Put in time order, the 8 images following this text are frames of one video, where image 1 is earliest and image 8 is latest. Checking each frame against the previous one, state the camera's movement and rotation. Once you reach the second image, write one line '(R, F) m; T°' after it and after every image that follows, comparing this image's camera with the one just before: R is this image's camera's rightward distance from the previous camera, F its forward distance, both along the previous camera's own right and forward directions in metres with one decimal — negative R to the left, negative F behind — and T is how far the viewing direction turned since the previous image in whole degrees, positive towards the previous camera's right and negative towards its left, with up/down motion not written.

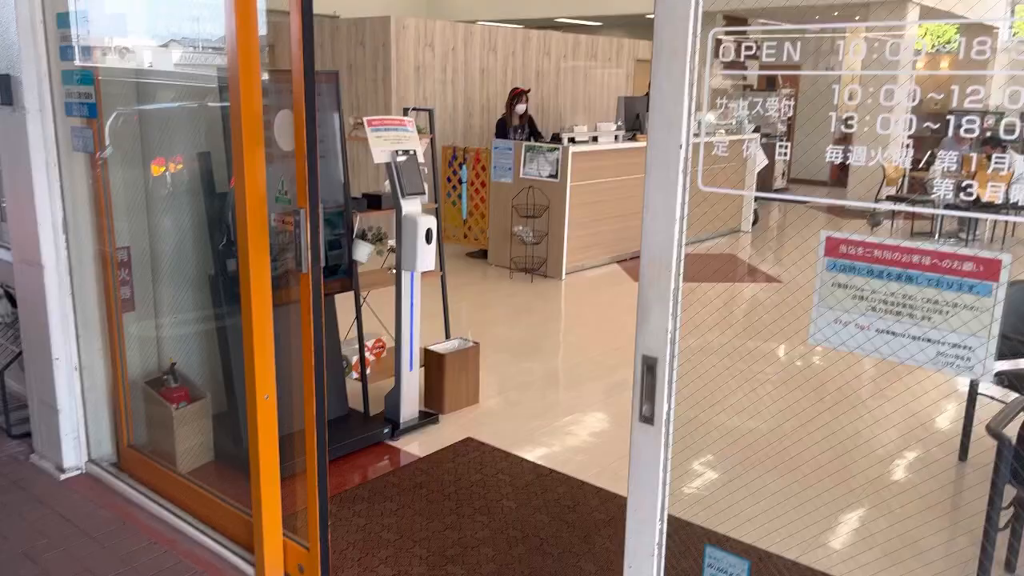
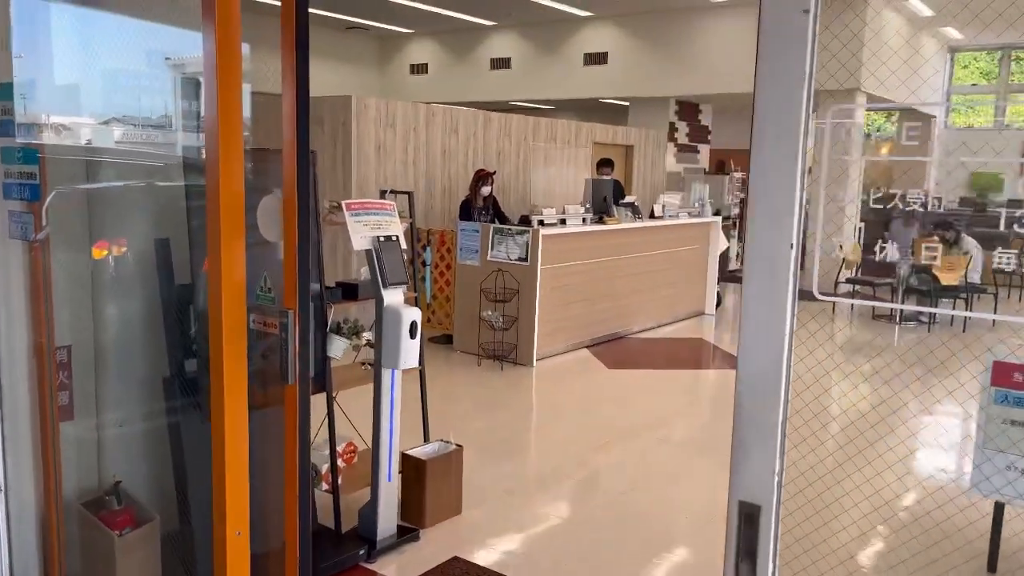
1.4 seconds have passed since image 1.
(-0.2, +0.3) m; +4°
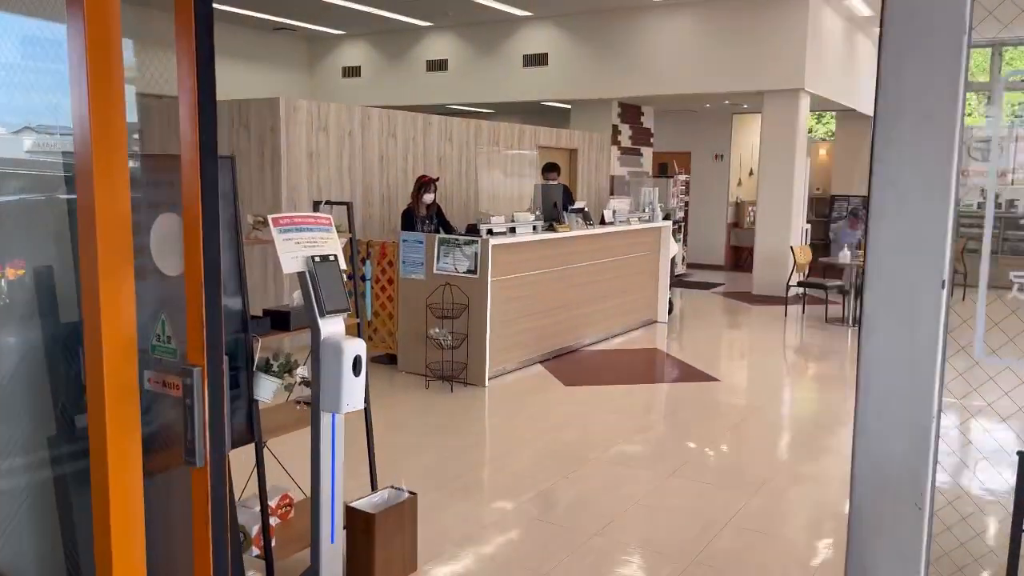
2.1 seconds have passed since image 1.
(-0.1, +0.4) m; +4°
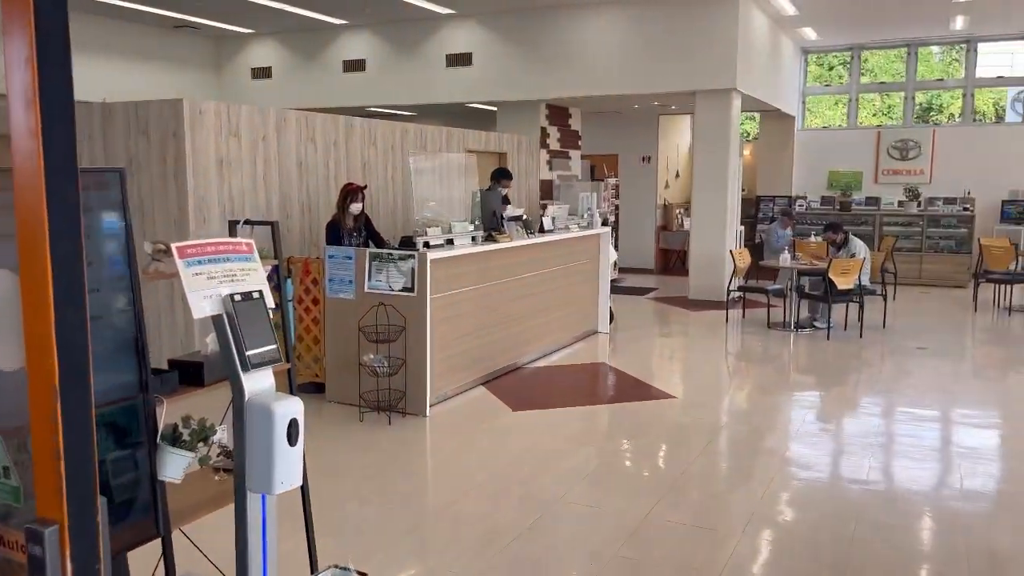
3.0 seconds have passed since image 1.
(-0.1, +0.4) m; +6°
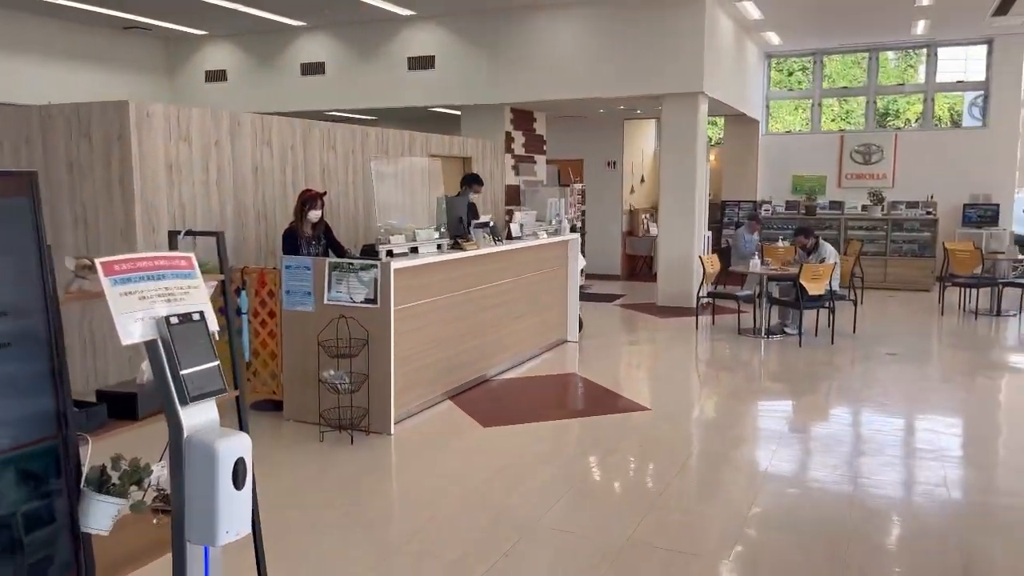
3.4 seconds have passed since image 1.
(0.0, +0.2) m; +3°
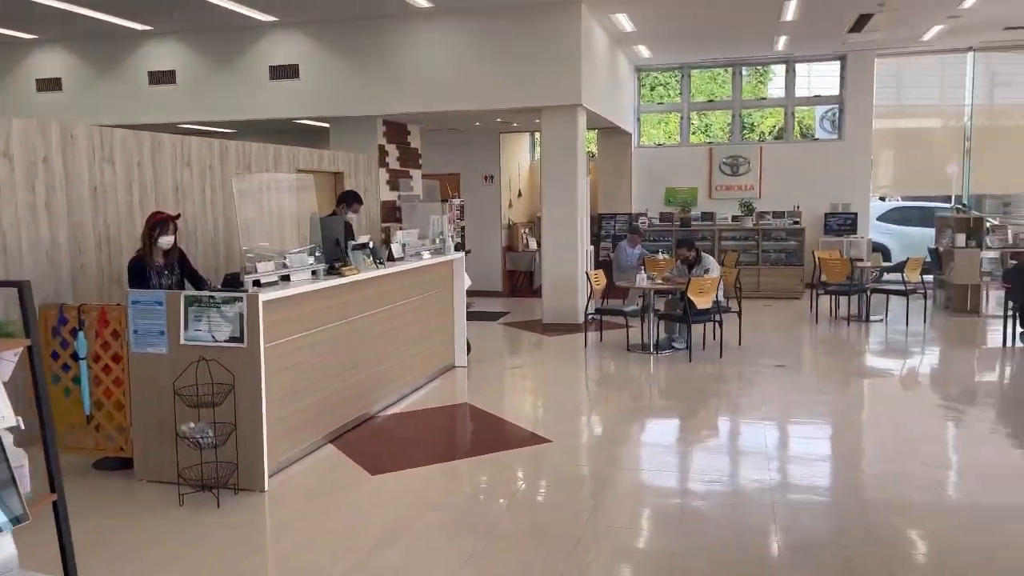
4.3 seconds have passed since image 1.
(-0.1, +0.4) m; +9°
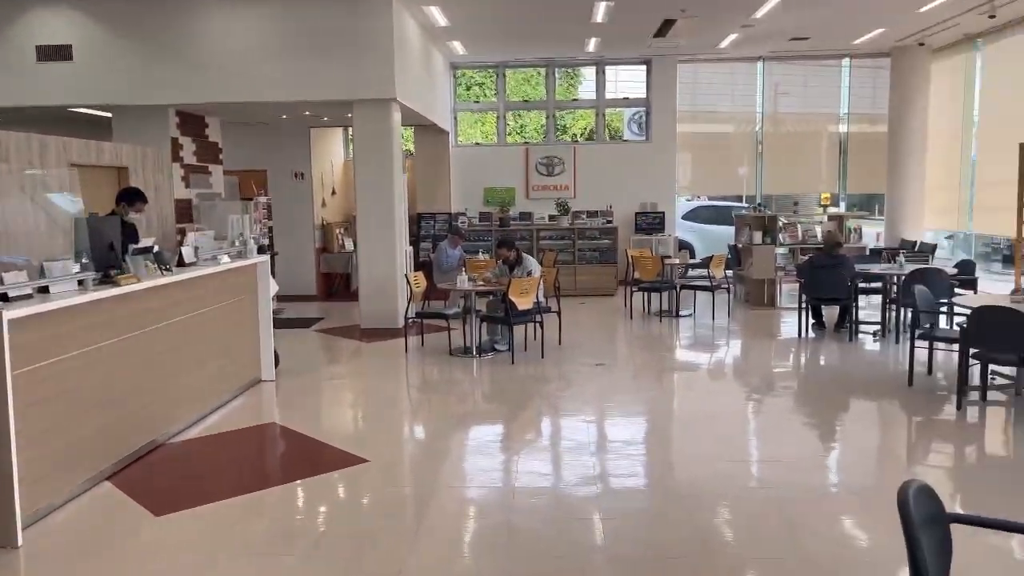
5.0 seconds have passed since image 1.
(0.0, +0.3) m; +13°
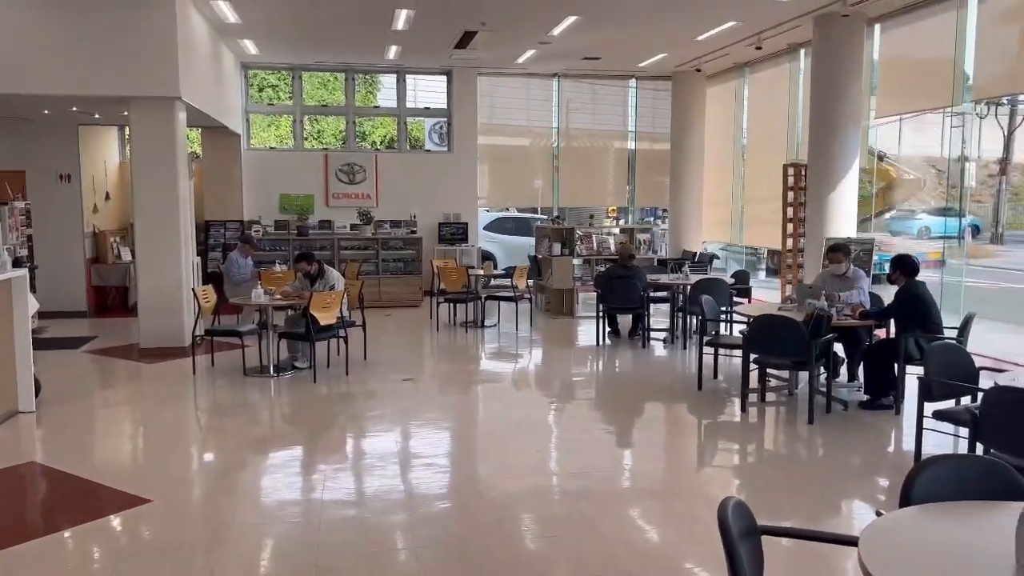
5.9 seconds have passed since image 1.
(0.0, +0.1) m; +14°
